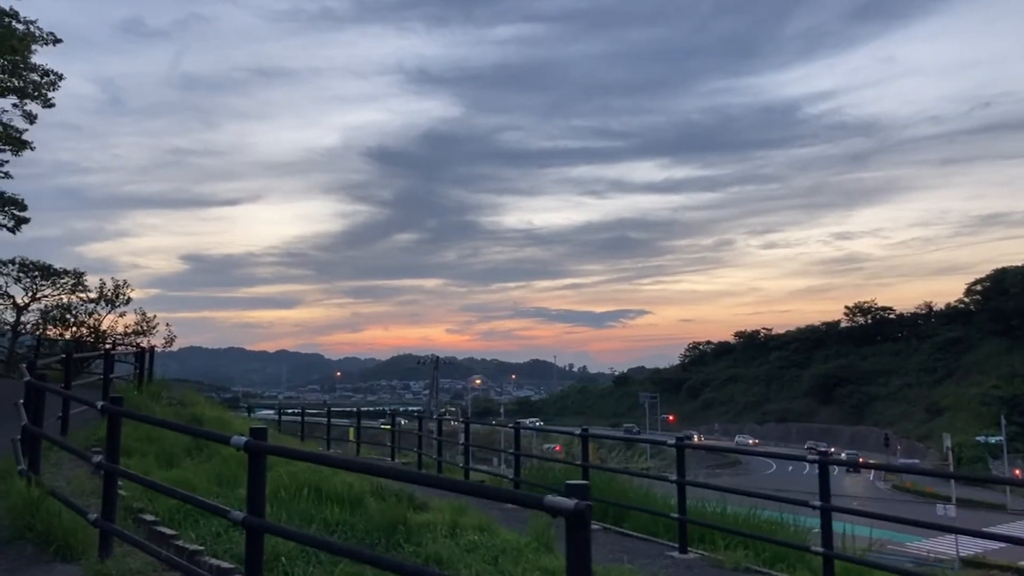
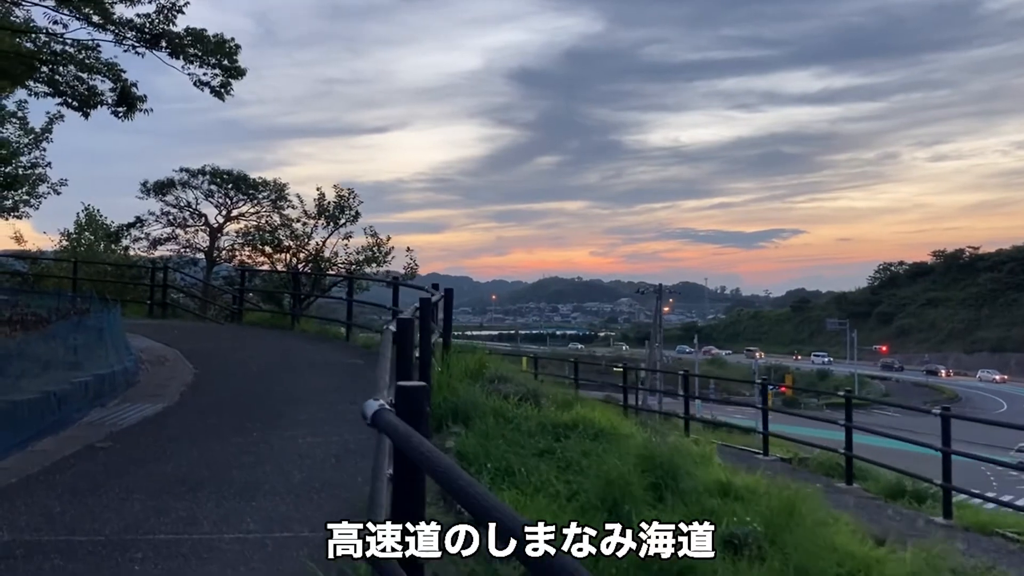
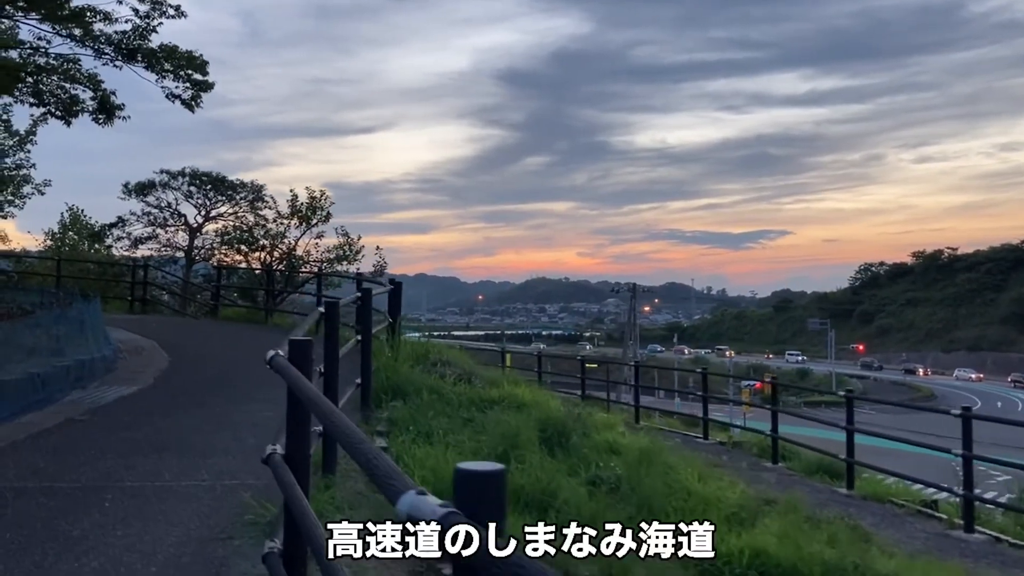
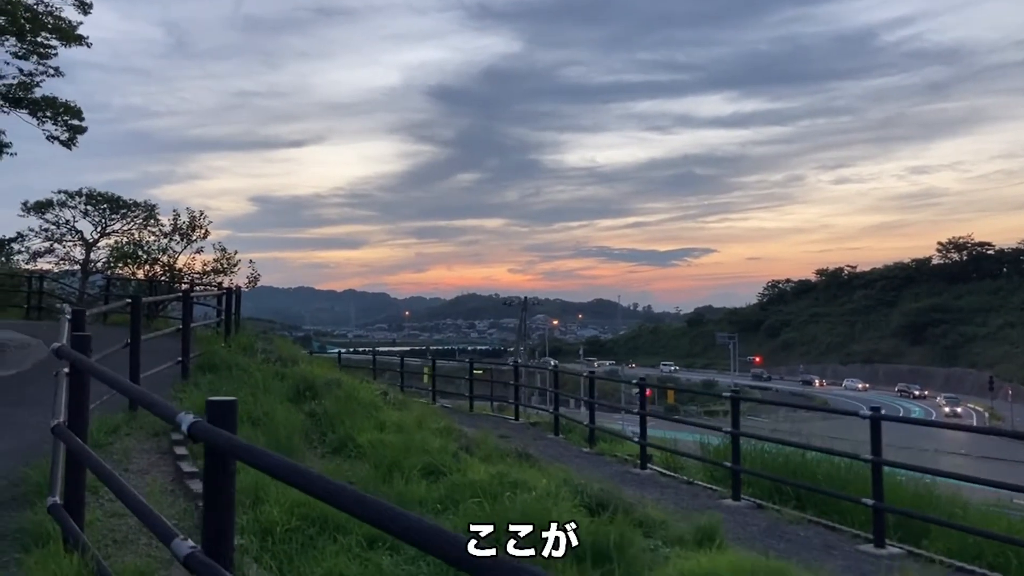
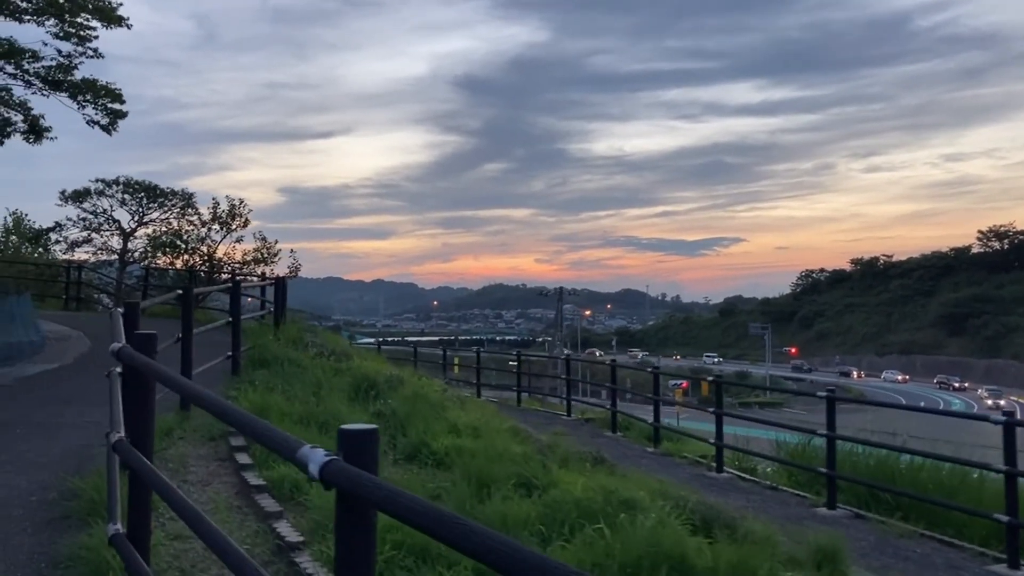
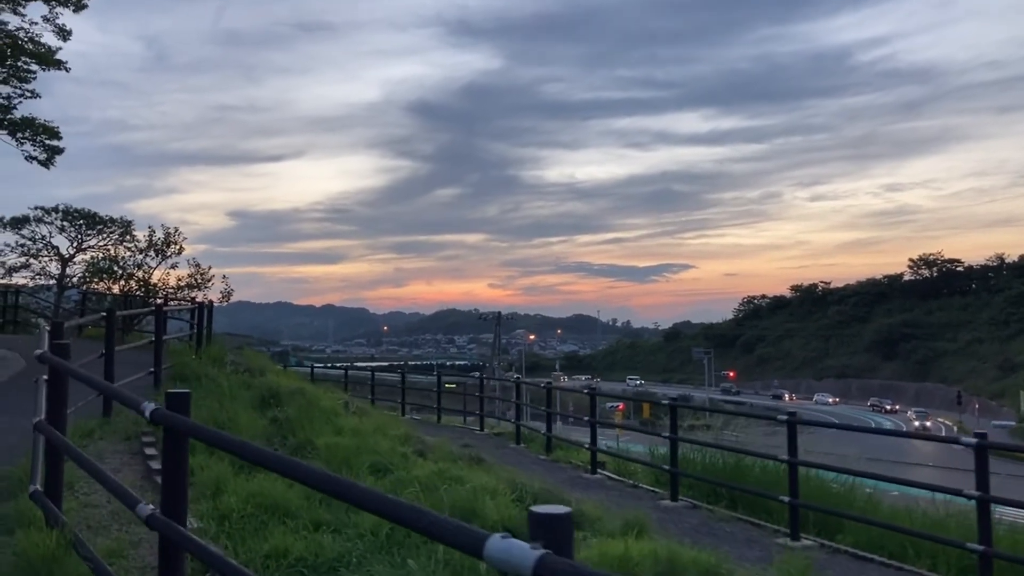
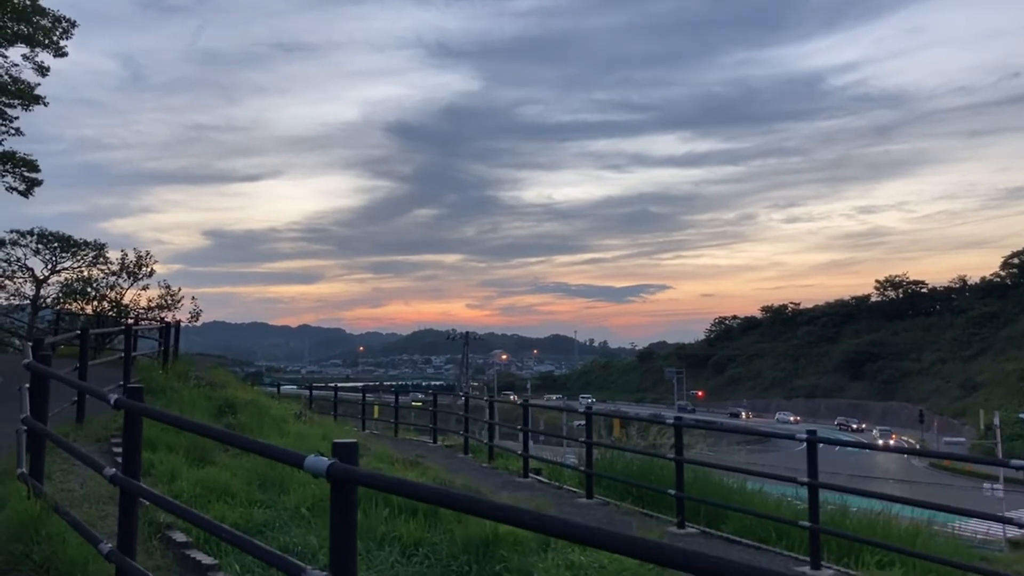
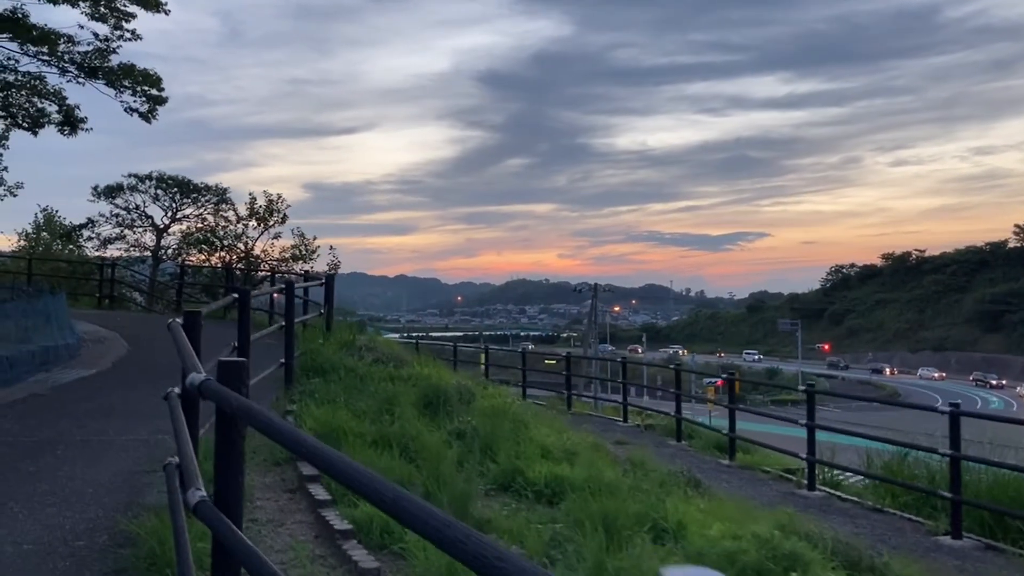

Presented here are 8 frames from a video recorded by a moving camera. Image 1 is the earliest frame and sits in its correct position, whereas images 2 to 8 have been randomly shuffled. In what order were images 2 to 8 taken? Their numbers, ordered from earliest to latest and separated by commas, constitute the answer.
7, 6, 4, 5, 8, 3, 2
